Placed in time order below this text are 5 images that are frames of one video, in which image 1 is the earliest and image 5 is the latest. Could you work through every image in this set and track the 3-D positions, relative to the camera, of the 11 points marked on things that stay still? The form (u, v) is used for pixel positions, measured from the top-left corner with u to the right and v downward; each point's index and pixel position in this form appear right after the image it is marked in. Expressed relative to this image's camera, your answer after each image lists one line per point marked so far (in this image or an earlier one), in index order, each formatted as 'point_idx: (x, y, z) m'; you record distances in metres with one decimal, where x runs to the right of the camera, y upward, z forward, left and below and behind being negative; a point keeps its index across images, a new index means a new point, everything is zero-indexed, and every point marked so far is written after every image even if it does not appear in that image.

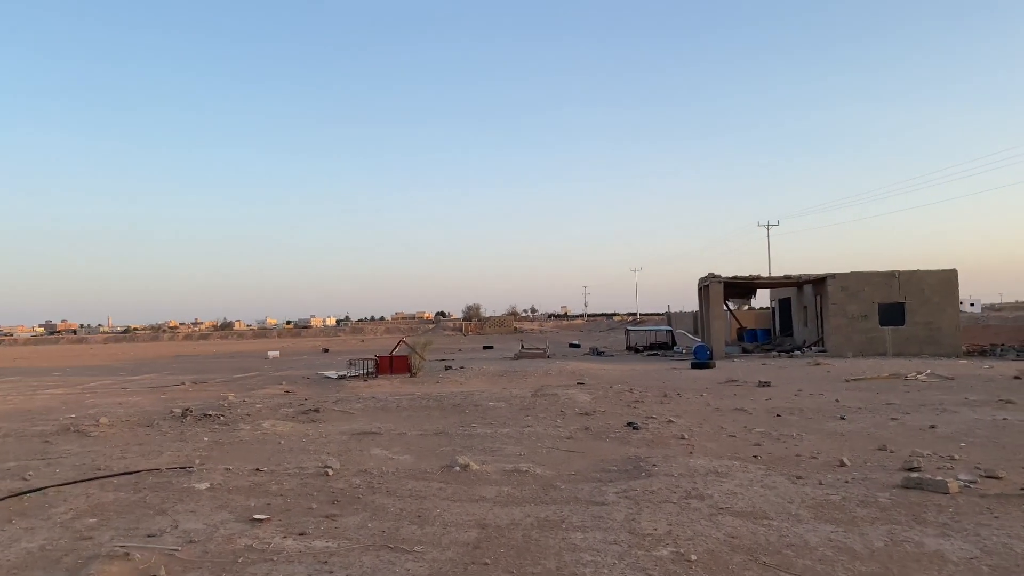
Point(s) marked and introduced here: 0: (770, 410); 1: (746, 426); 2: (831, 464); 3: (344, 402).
0: (+5.0, -2.4, +12.9) m
1: (+3.9, -2.3, +11.3) m
2: (+3.8, -2.1, +8.0) m
3: (-4.2, -2.8, +16.5) m
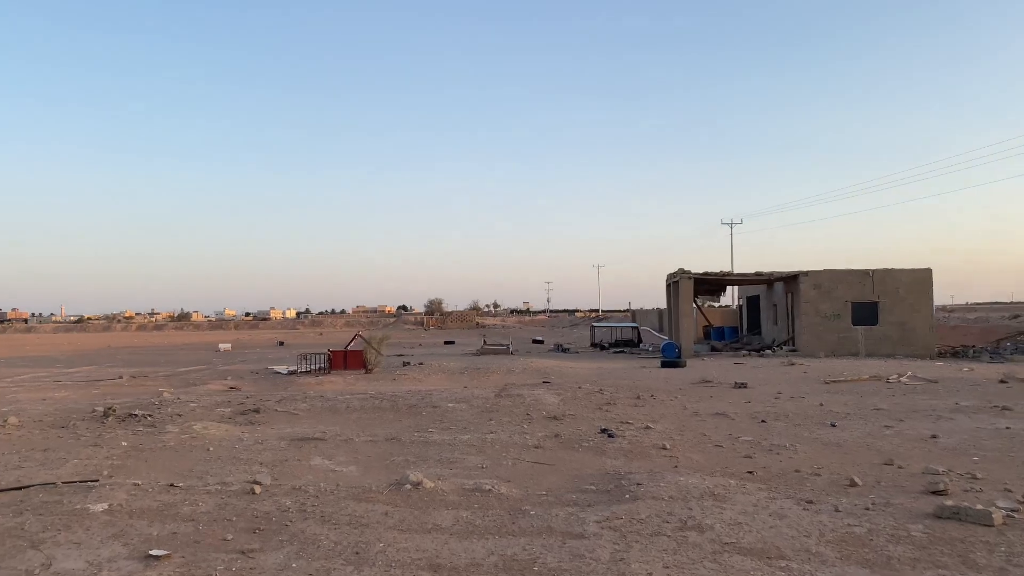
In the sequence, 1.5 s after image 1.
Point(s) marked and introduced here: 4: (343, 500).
0: (+4.3, -2.3, +12.0) m
1: (+3.4, -2.2, +10.2) m
2: (+3.4, -2.0, +7.0) m
3: (-5.0, -2.6, +15.1) m
4: (-1.8, -2.2, +7.0) m
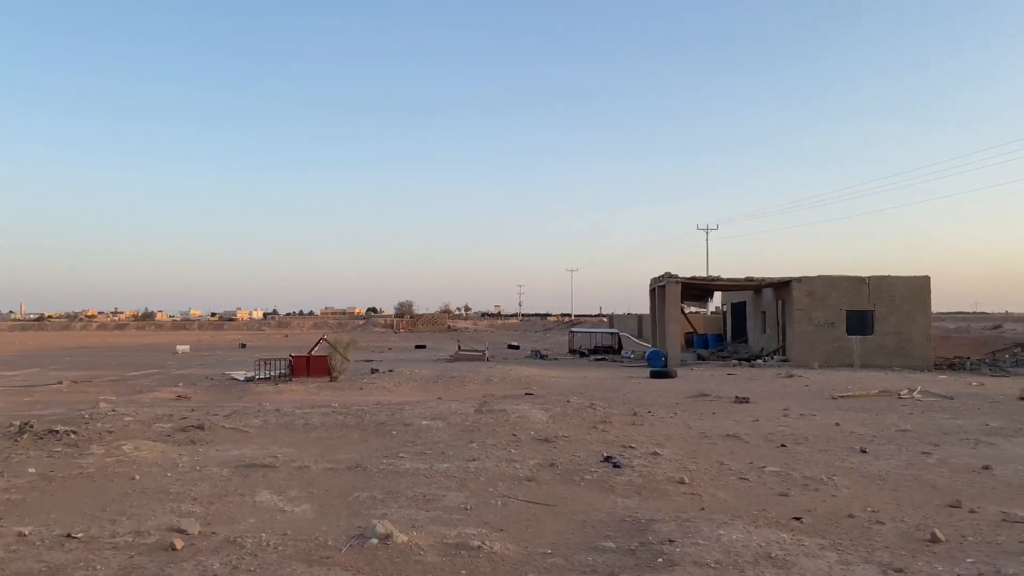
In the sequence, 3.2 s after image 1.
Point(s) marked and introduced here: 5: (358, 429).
0: (+4.1, -2.4, +10.6) m
1: (+3.2, -2.3, +8.9) m
2: (+3.4, -2.1, +5.6) m
3: (-5.4, -2.5, +13.3) m
4: (-1.8, -2.2, +5.4) m
5: (-2.6, -2.4, +11.5) m
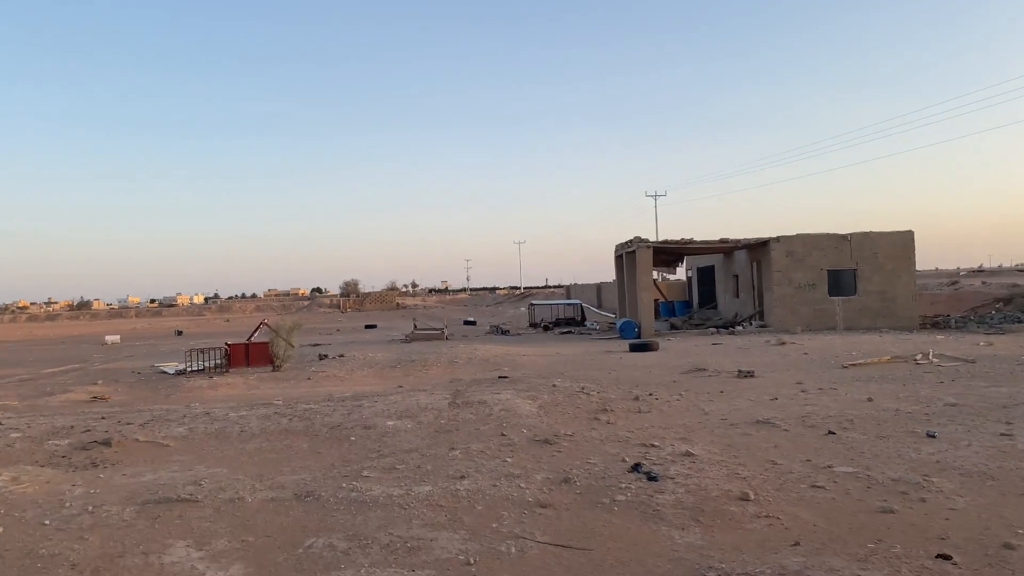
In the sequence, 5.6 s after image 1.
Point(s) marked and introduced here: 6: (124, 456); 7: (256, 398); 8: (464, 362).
0: (+3.9, -1.8, +9.0) m
1: (+3.2, -1.8, +7.1) m
2: (+3.6, -1.7, +3.9) m
3: (-5.8, -2.2, +10.9) m
4: (-1.5, -2.0, +3.3) m
5: (-2.8, -2.0, +9.3) m
6: (-5.1, -2.3, +8.8) m
7: (-5.4, -2.3, +13.9) m
8: (-1.3, -1.9, +17.3) m
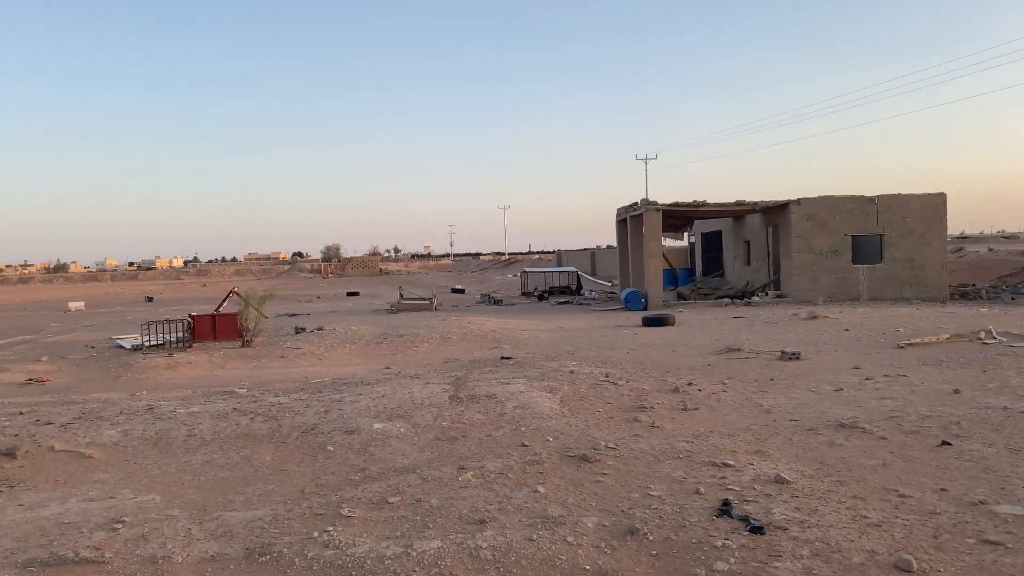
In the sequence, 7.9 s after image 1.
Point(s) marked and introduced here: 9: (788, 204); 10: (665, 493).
0: (+4.1, -1.5, +7.2) m
1: (+3.4, -1.6, +5.3) m
2: (+4.0, -1.7, +2.1) m
3: (-5.6, -1.8, +8.9) m
4: (-1.2, -2.0, +1.4) m
5: (-2.6, -1.7, +7.3) m
6: (-4.9, -1.9, +6.8) m
7: (-5.3, -1.7, +11.9) m
8: (-1.3, -1.1, +15.4) m
9: (+8.1, +2.5, +19.6) m
10: (+1.2, -1.6, +5.3) m
